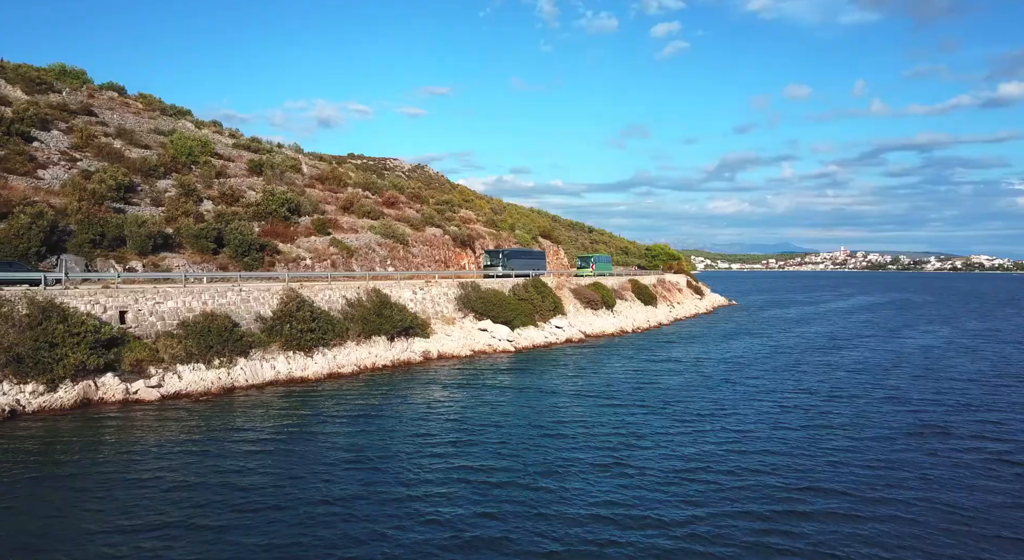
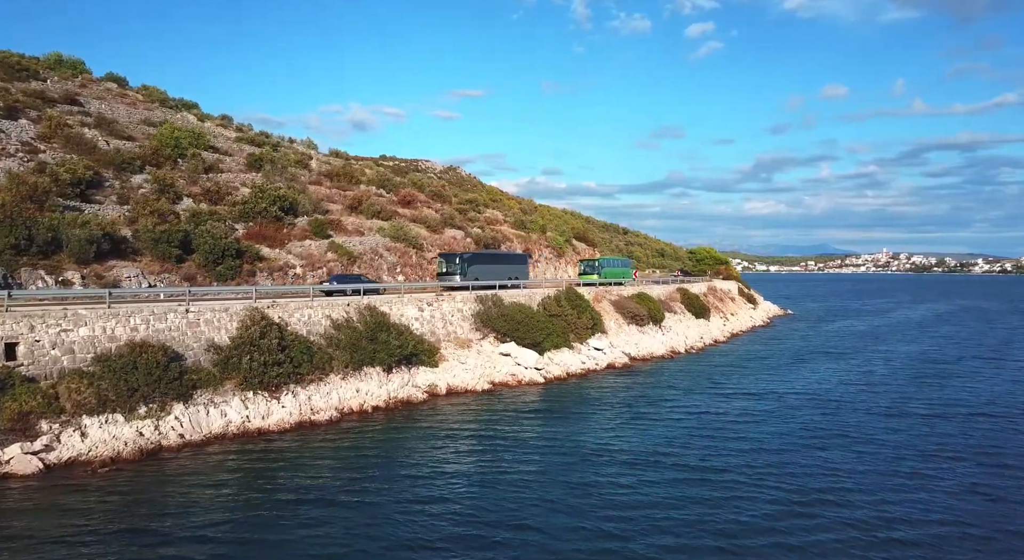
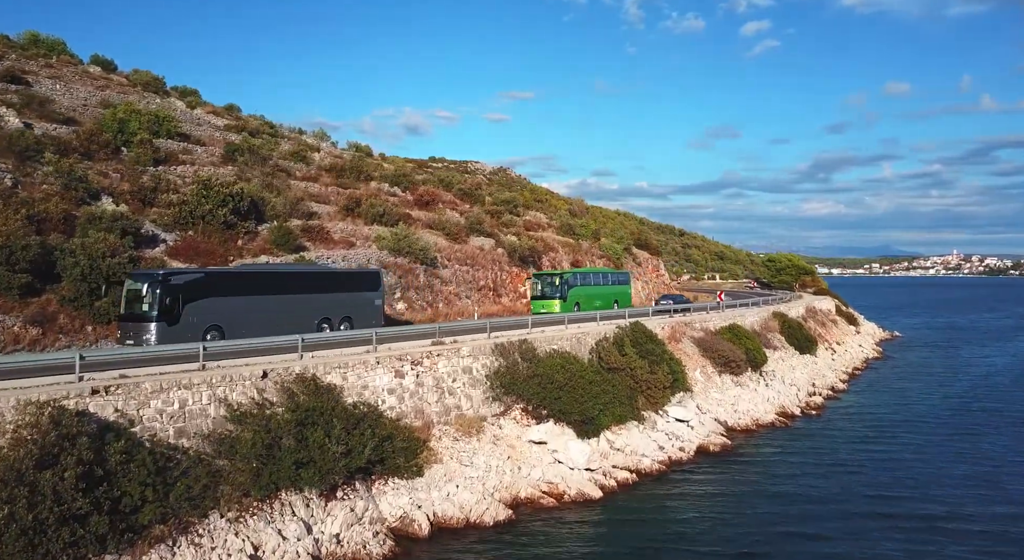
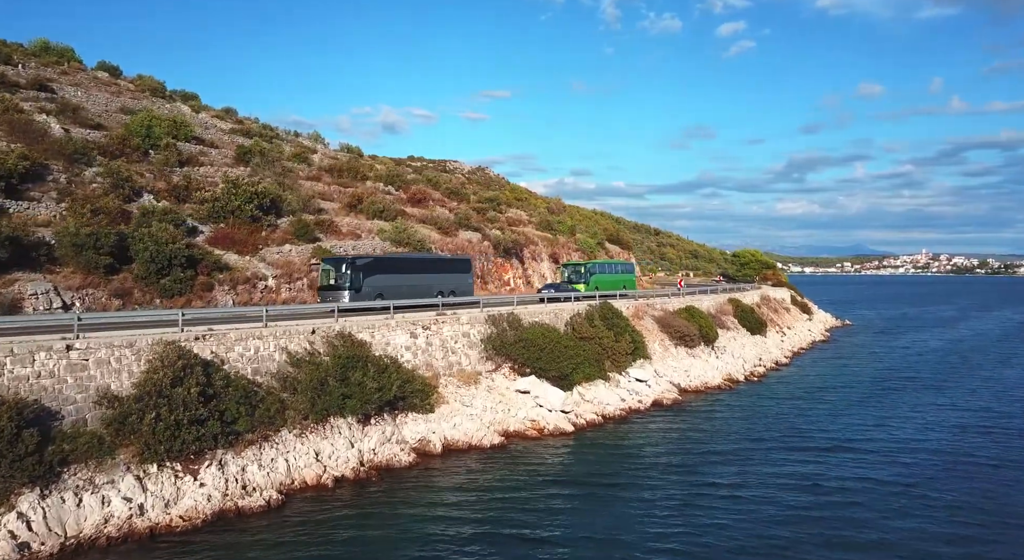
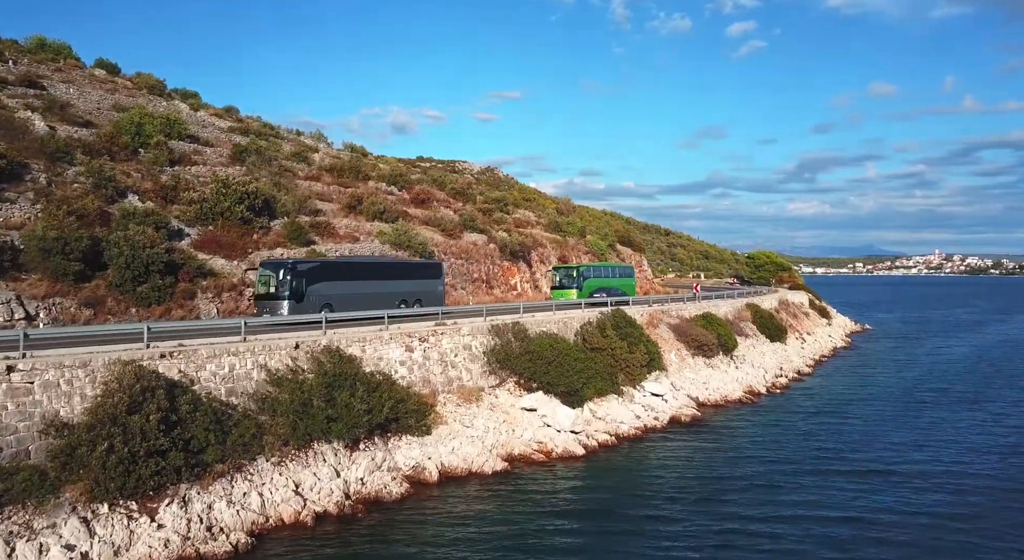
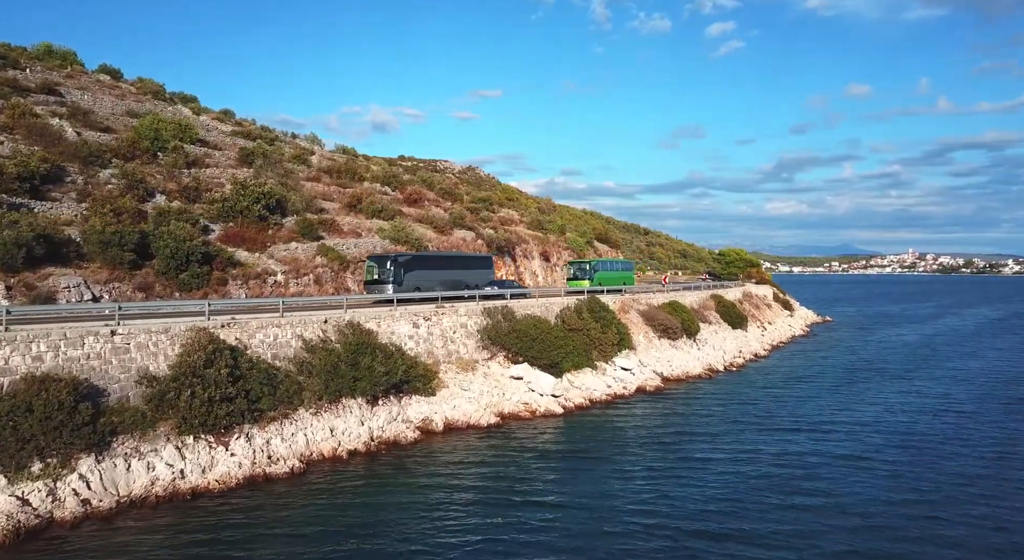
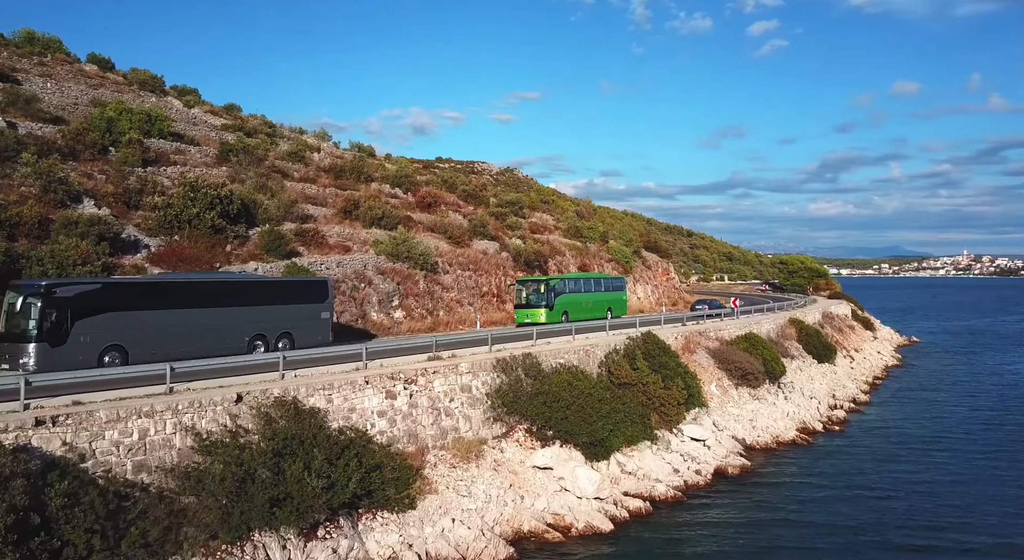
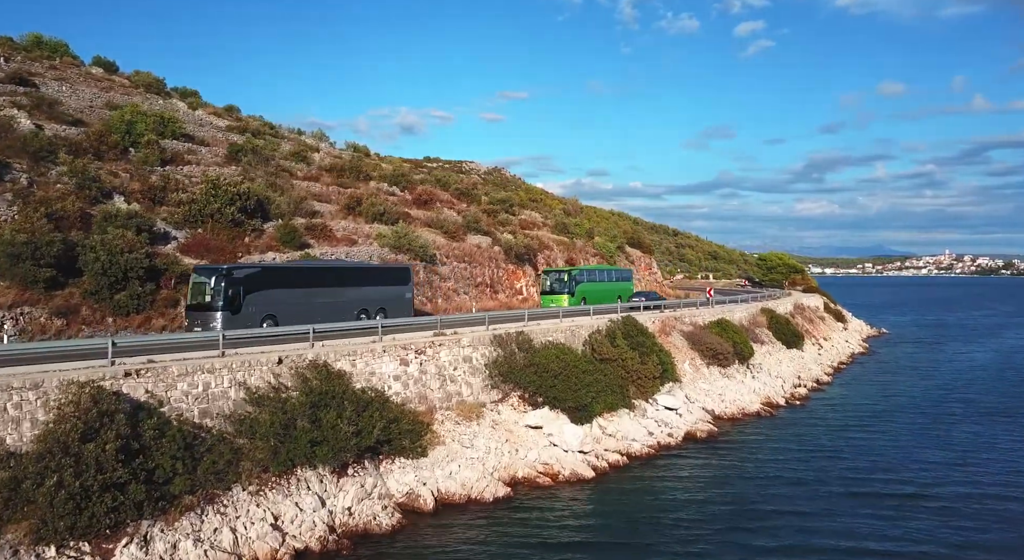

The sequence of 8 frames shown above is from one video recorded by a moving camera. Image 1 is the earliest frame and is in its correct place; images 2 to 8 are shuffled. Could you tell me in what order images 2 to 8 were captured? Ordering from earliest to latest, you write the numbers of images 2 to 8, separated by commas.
2, 6, 4, 5, 8, 3, 7
